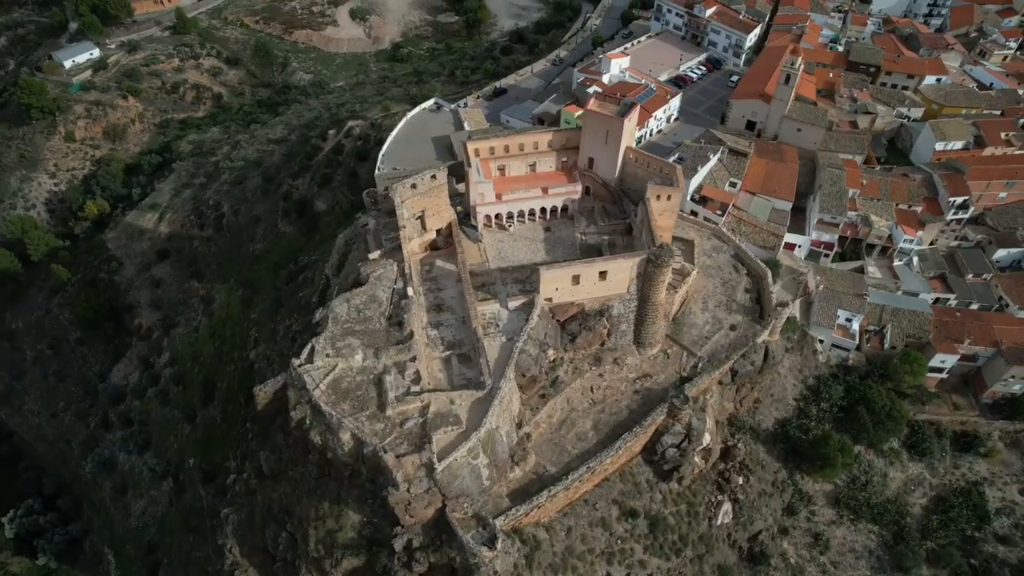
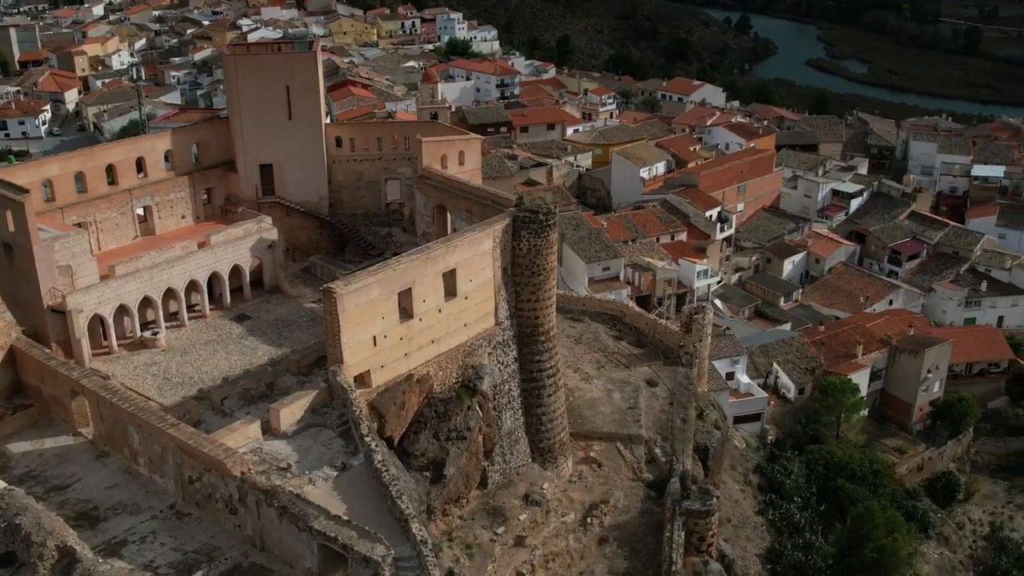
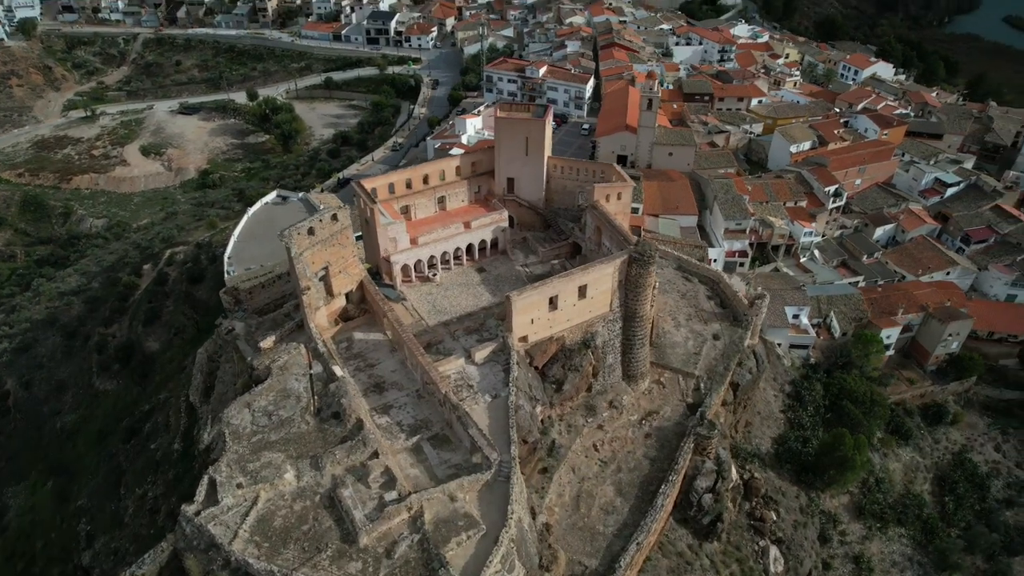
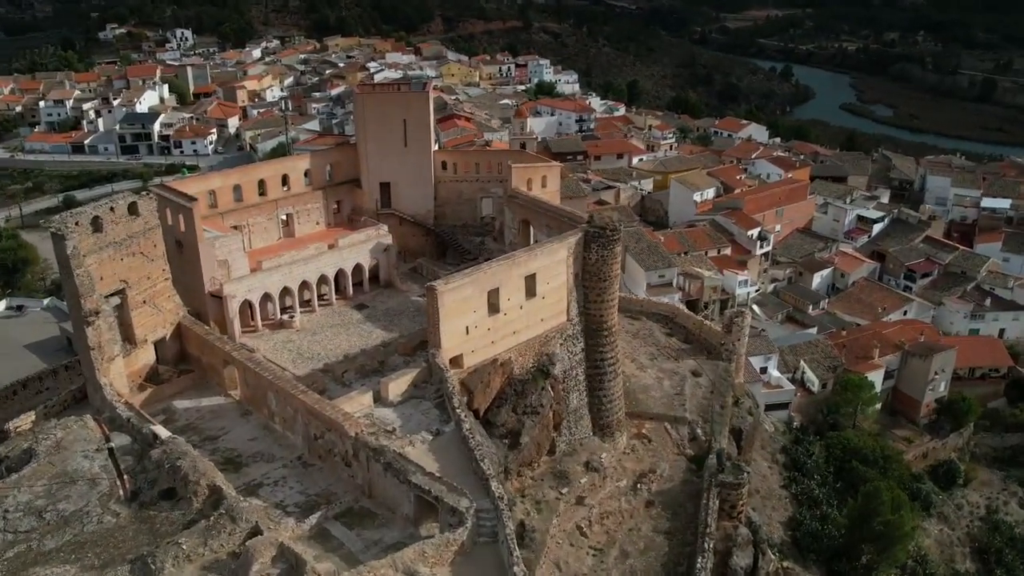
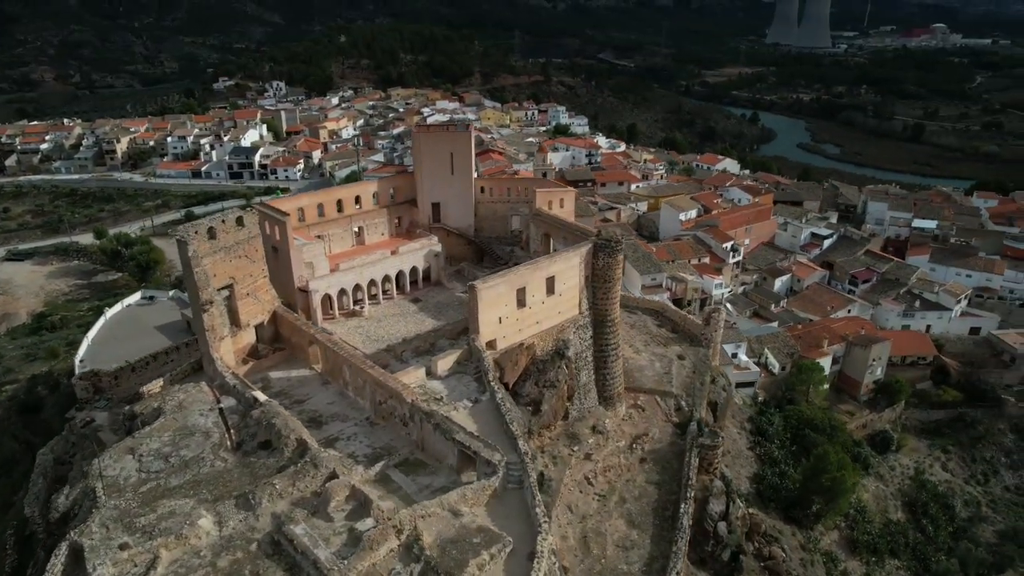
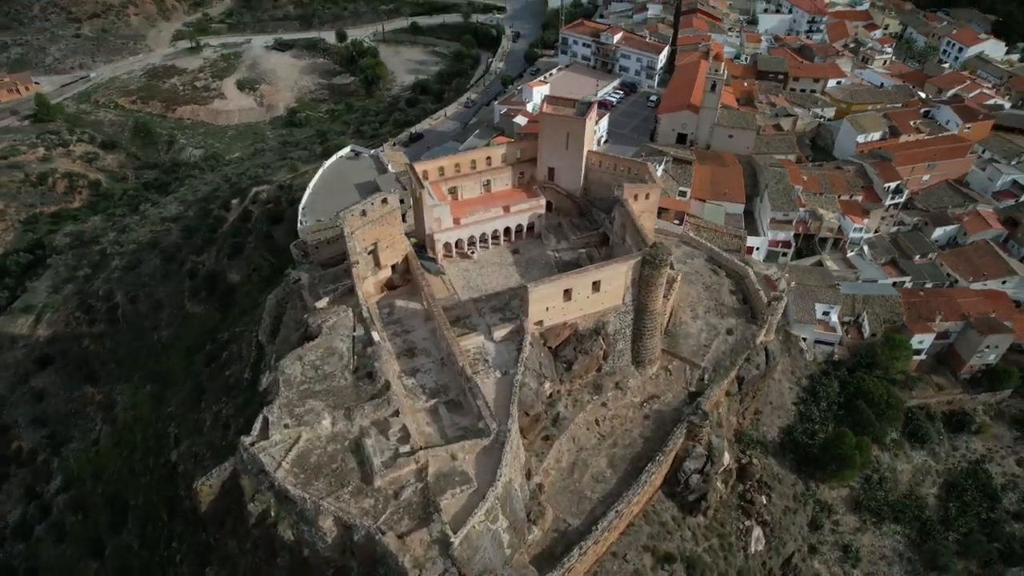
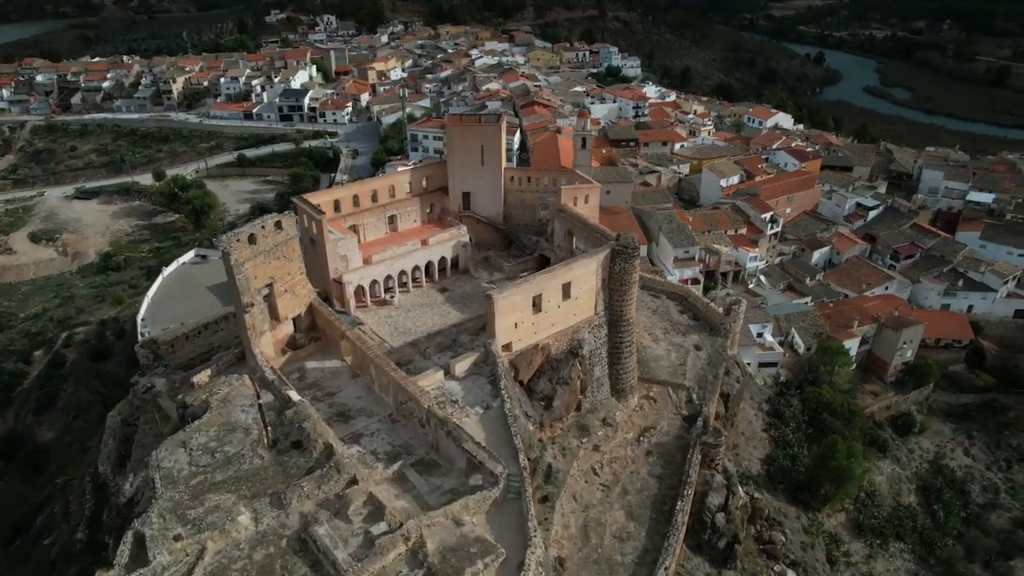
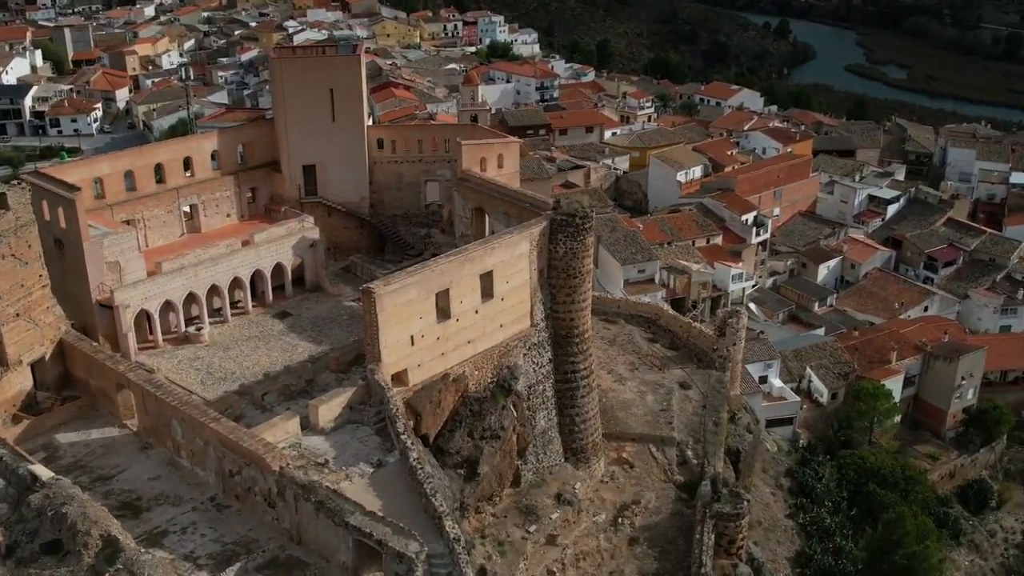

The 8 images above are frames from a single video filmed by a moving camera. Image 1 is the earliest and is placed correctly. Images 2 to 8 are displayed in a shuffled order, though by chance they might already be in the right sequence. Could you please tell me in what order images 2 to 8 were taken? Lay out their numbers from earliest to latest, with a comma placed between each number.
6, 3, 7, 5, 4, 8, 2
